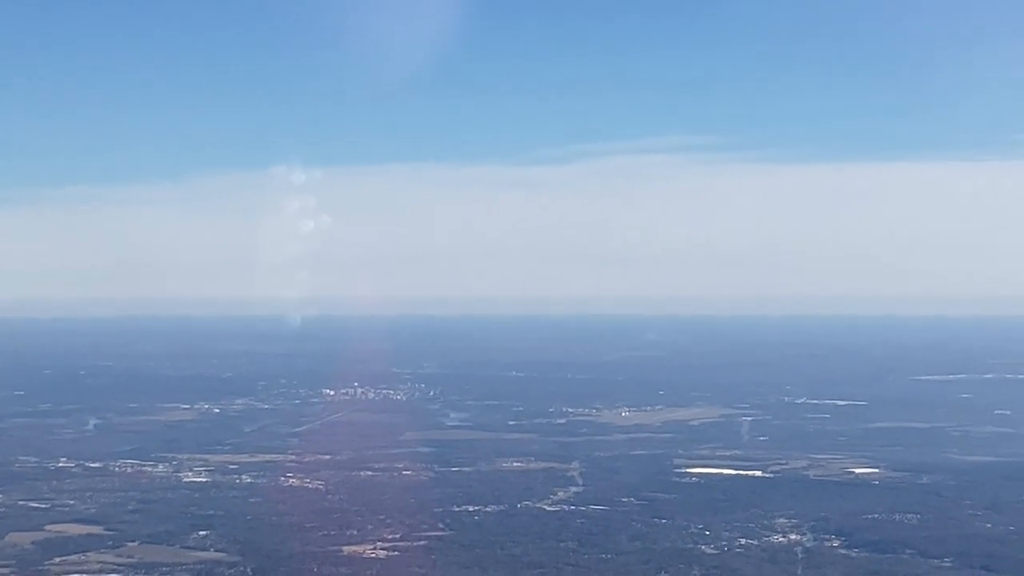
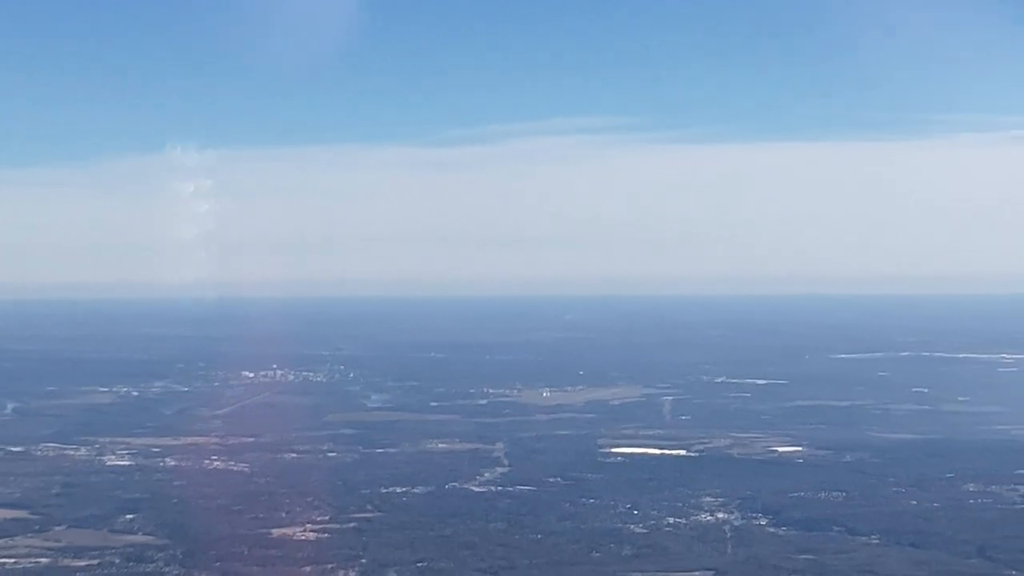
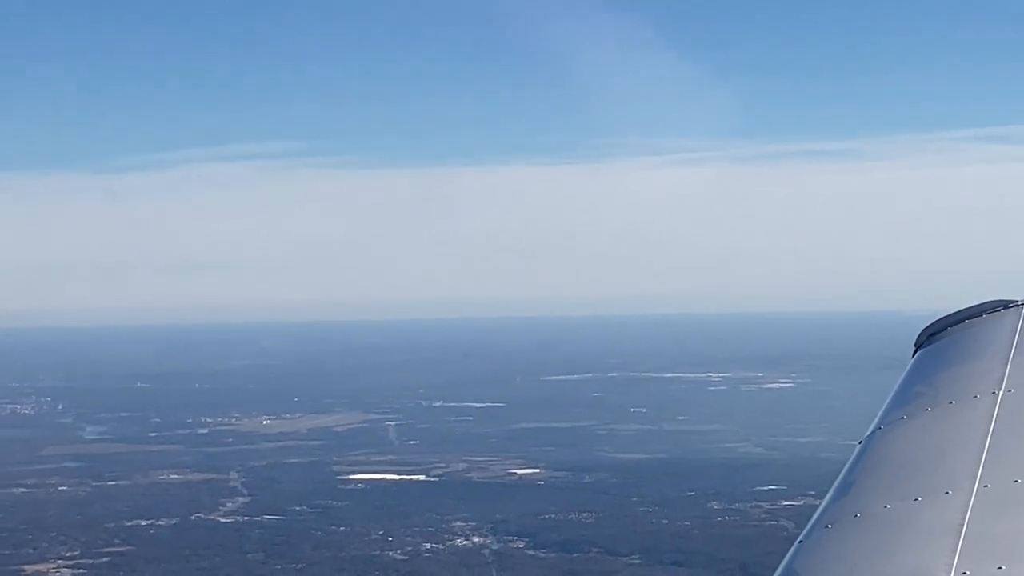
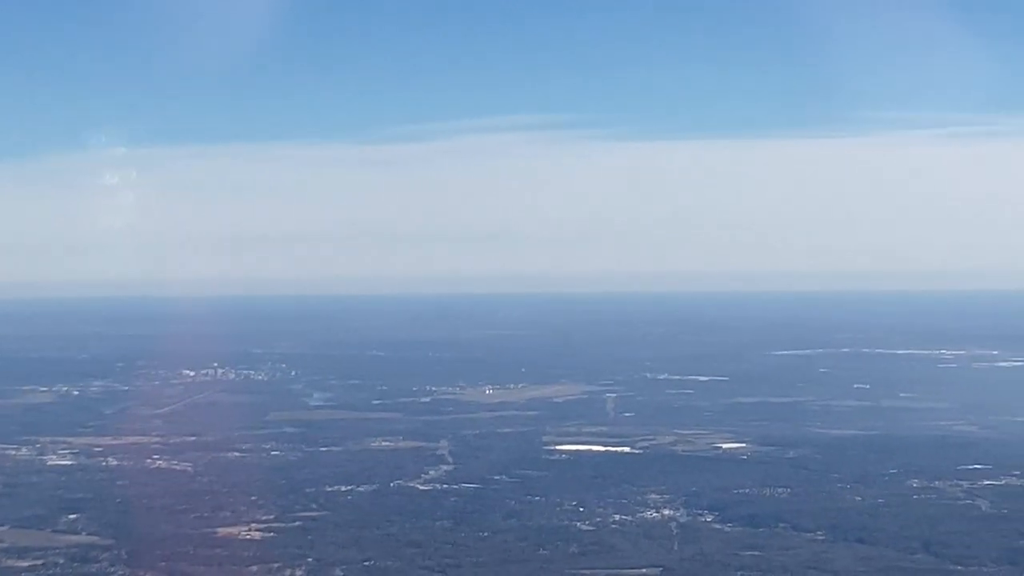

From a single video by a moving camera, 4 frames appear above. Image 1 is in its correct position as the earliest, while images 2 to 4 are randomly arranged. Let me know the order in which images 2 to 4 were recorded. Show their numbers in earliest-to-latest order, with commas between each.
2, 4, 3
